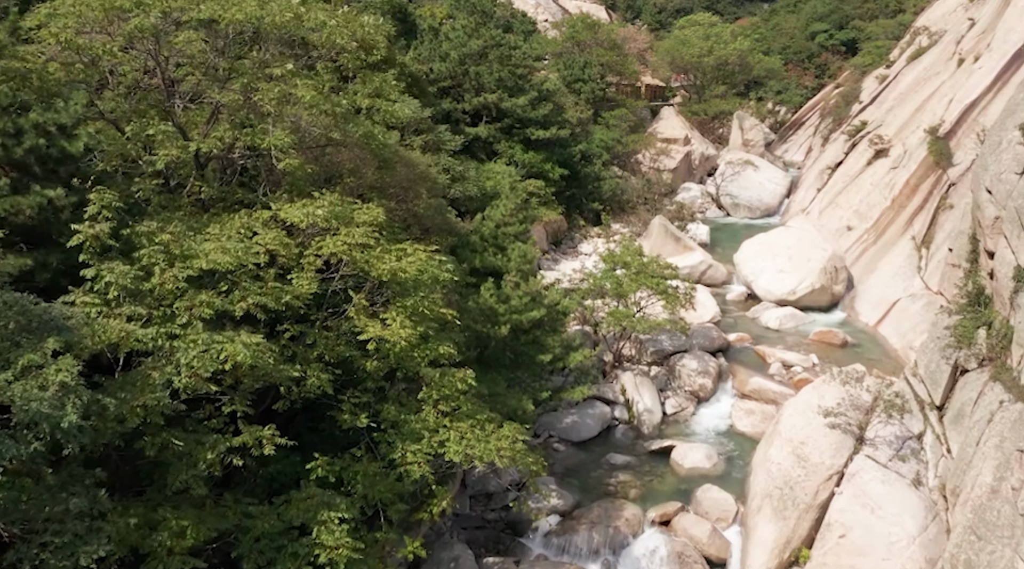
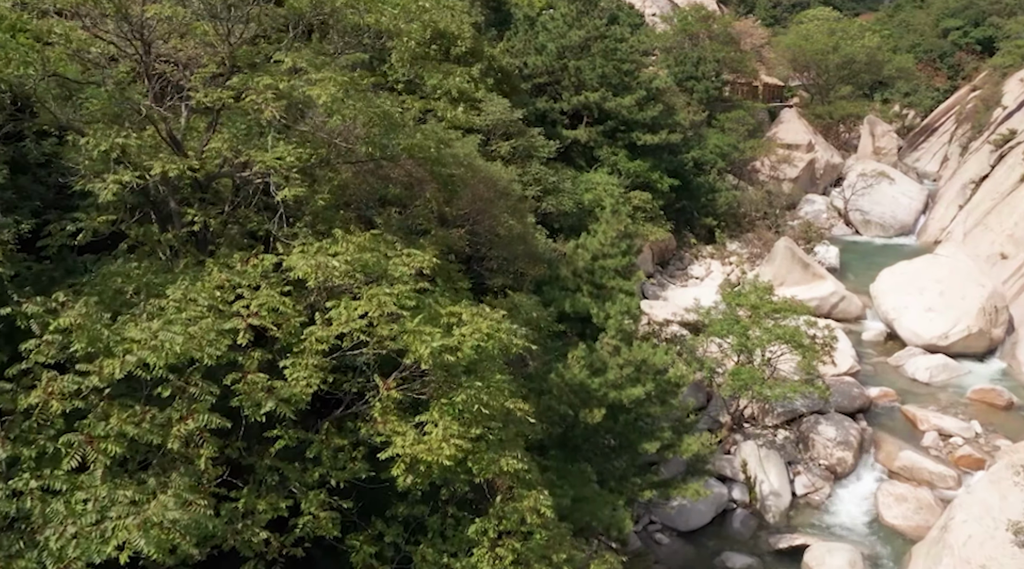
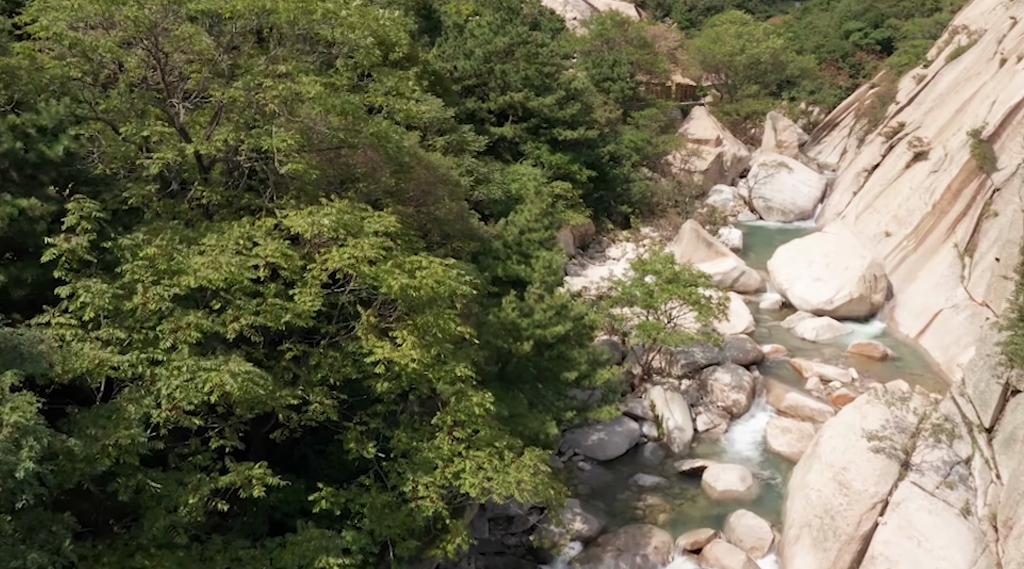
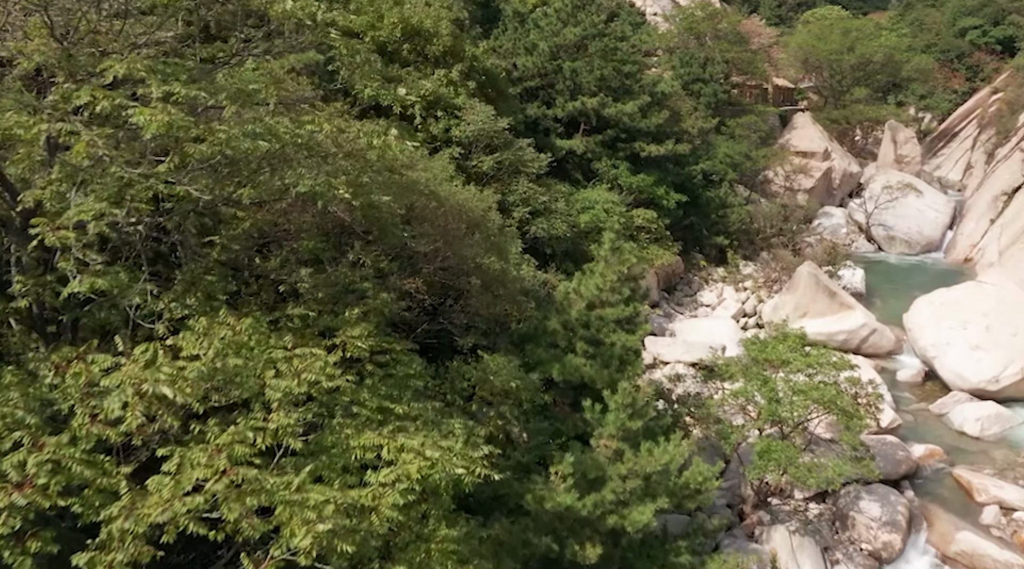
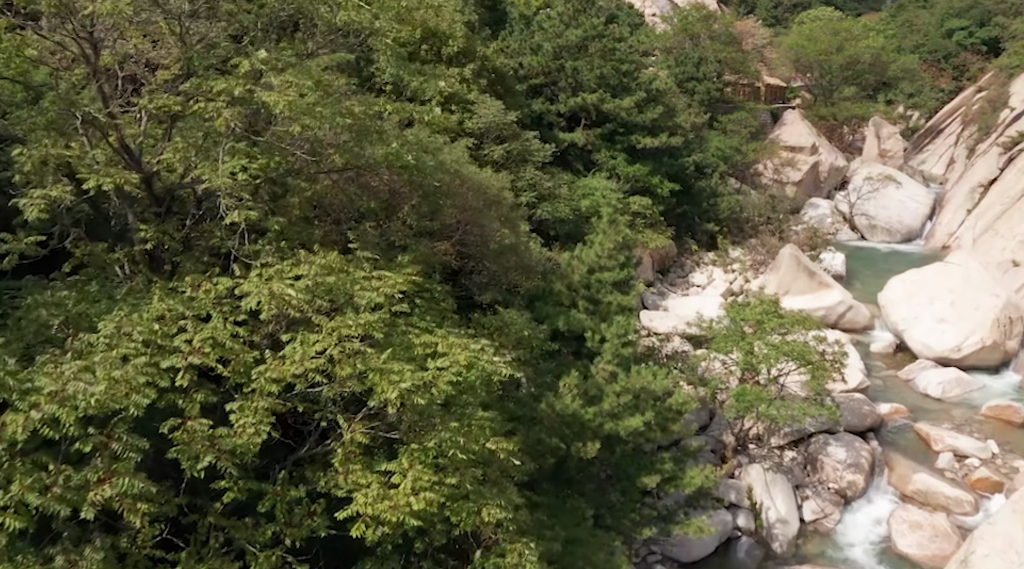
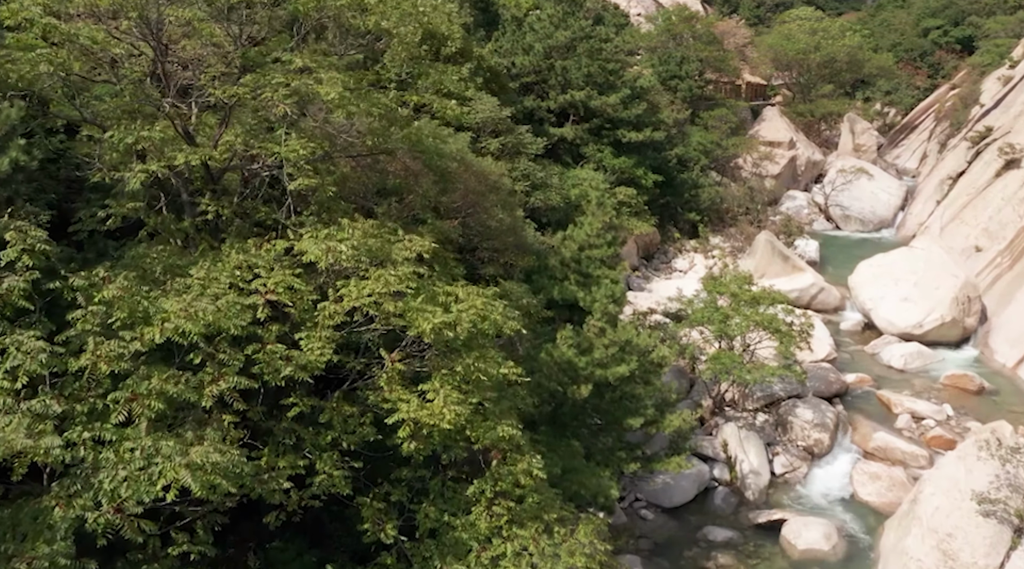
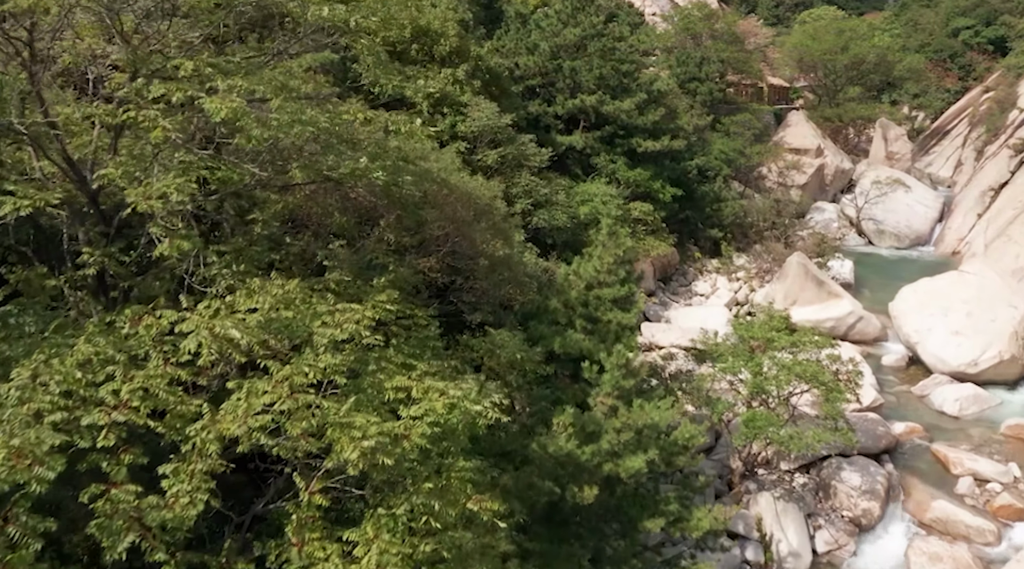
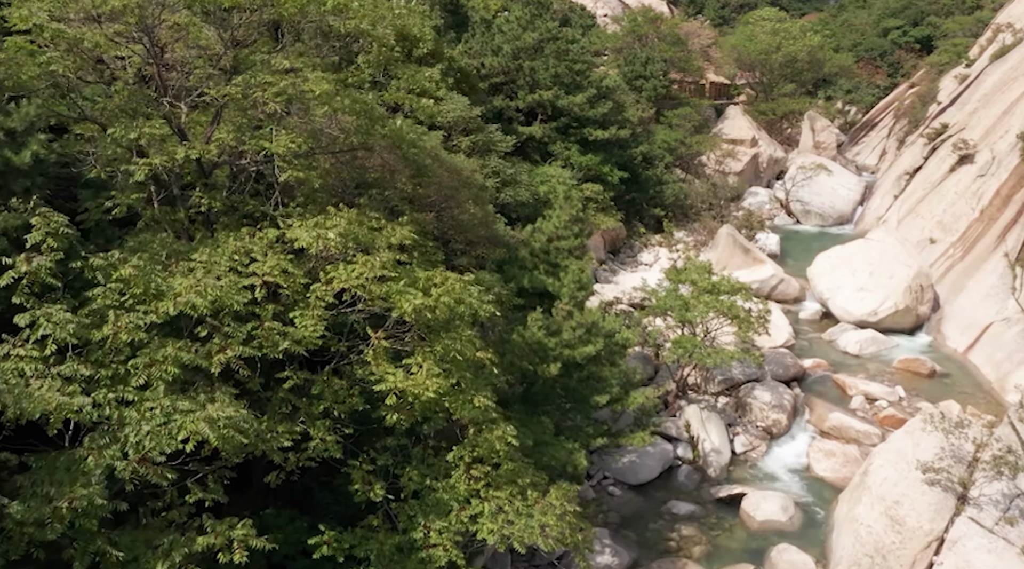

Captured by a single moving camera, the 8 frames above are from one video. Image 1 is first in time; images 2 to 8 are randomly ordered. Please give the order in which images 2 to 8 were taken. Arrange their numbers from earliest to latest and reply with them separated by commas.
3, 8, 6, 2, 5, 7, 4
